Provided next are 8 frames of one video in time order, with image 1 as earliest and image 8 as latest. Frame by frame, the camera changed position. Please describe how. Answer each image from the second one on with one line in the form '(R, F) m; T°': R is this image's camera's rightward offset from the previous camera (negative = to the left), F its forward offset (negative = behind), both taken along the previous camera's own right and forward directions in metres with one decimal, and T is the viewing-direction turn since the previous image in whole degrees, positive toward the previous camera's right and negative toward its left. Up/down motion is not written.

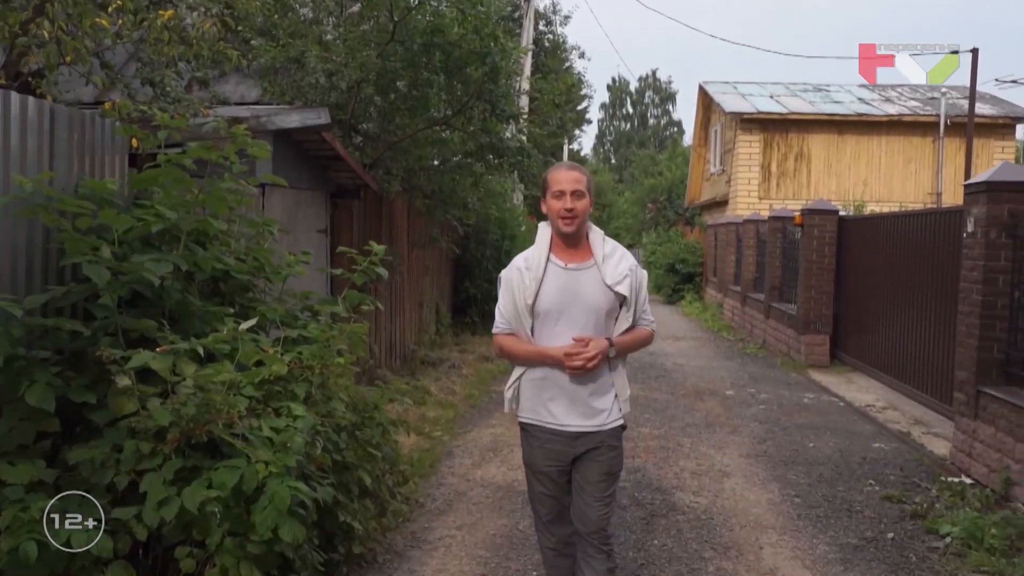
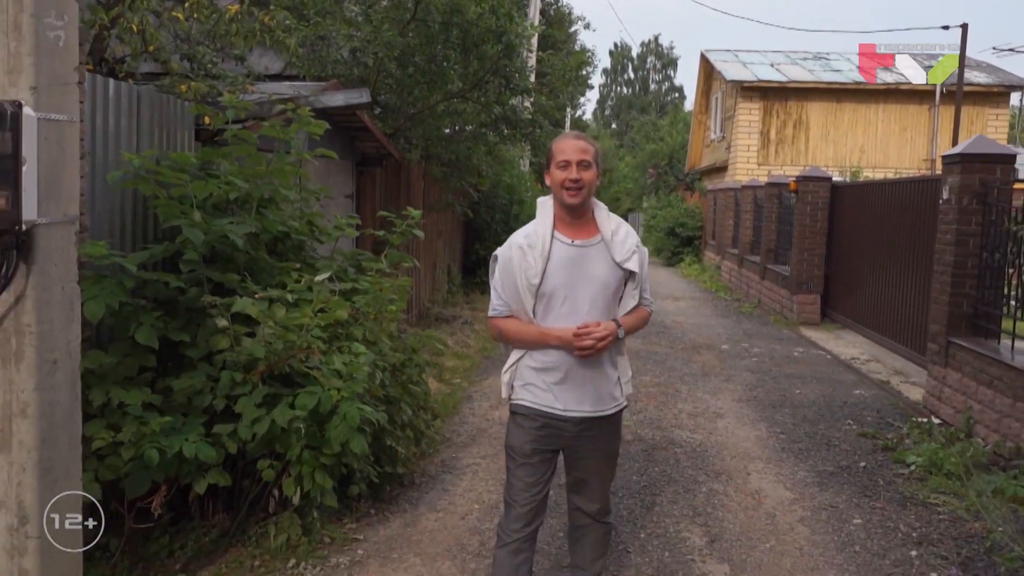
(-0.1, -0.7) m; 0°
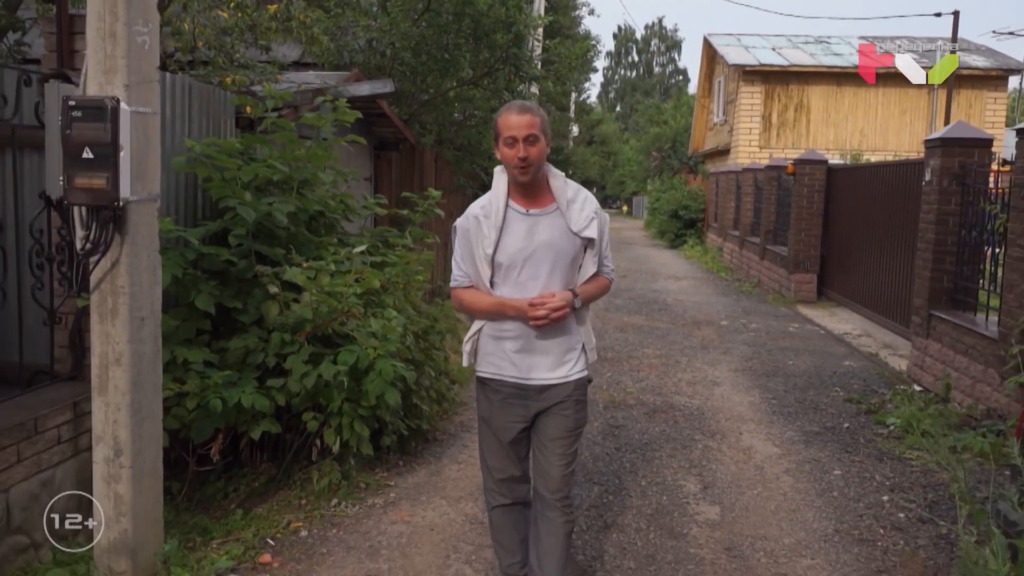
(-0.1, -0.5) m; 0°
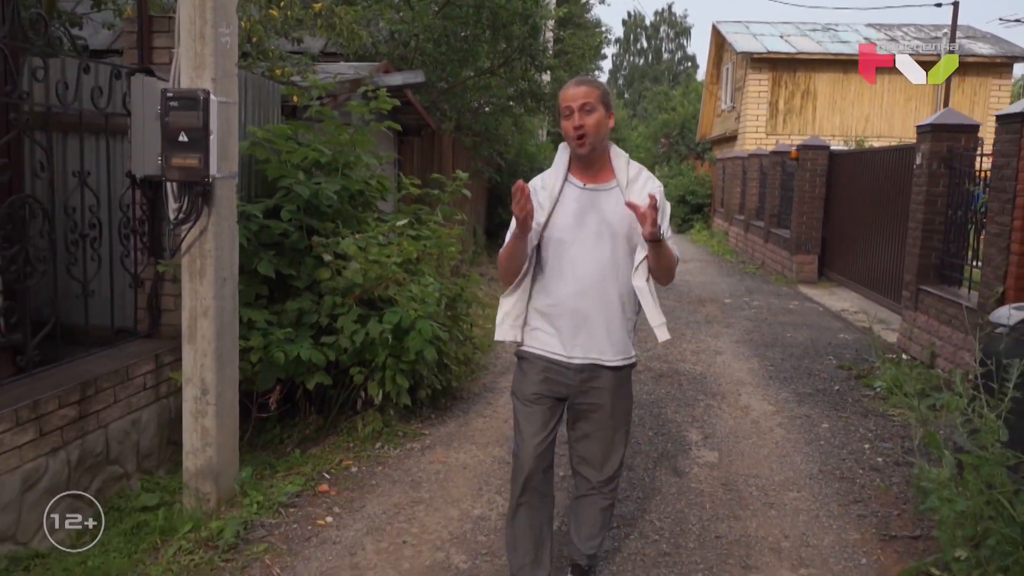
(-0.1, -0.6) m; -1°
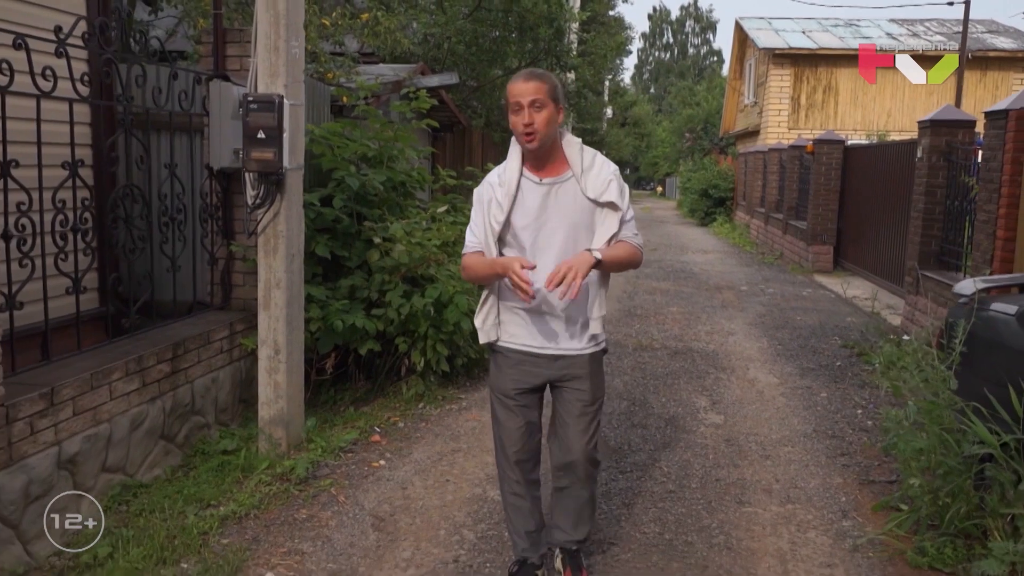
(0.0, -0.7) m; -2°
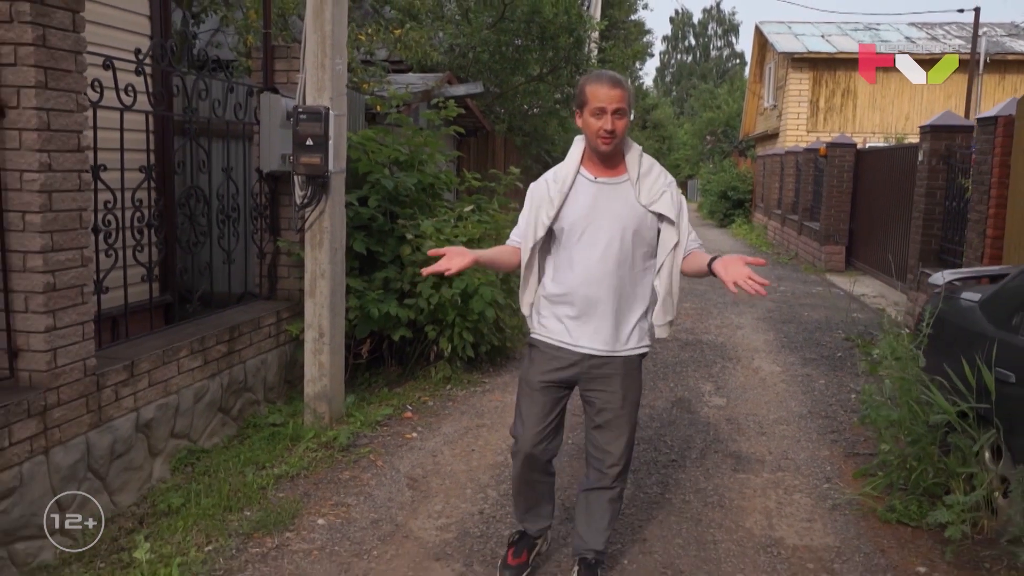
(0.0, -0.5) m; -1°
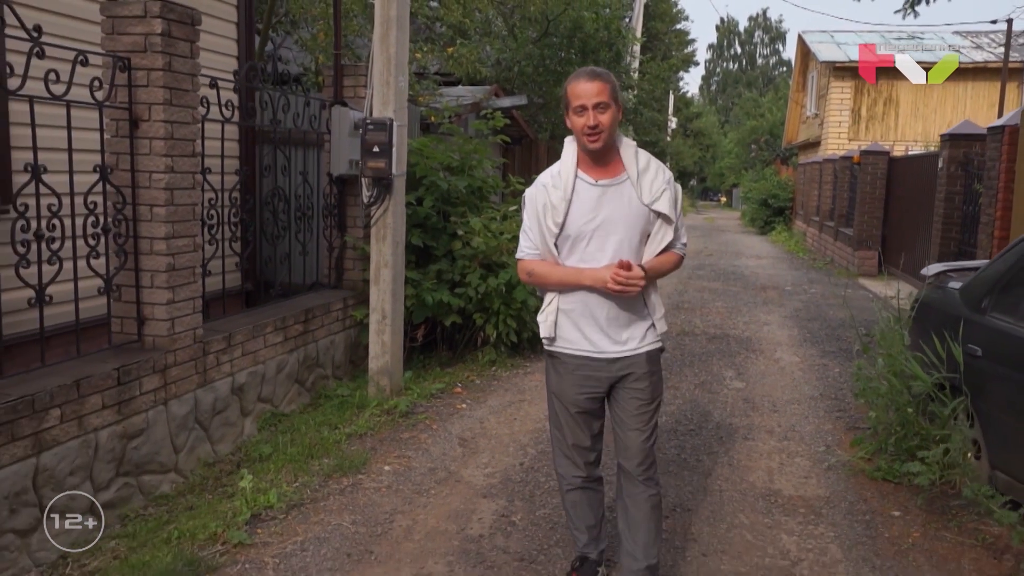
(0.0, -0.7) m; -3°
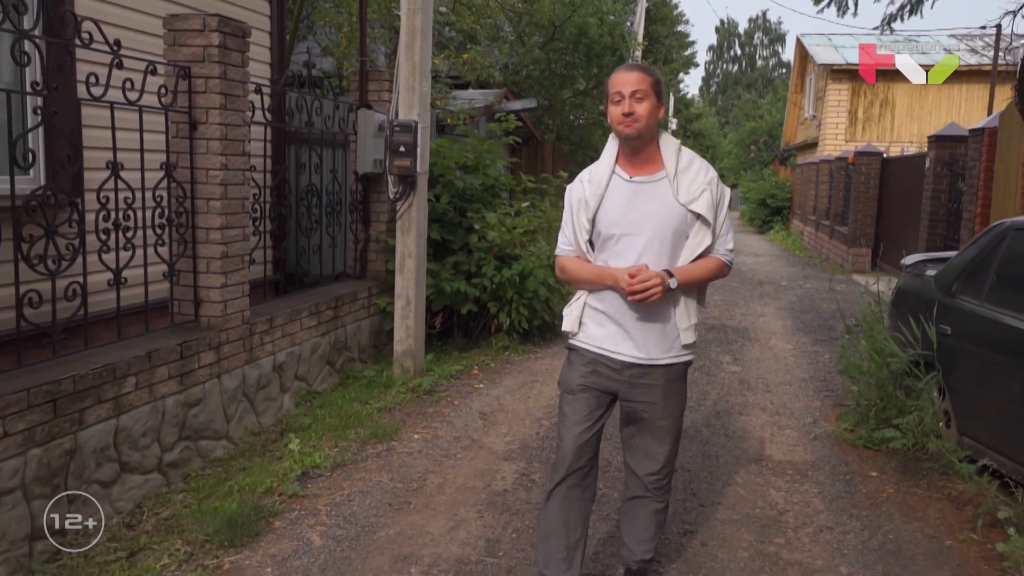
(-0.1, -0.5) m; 0°
